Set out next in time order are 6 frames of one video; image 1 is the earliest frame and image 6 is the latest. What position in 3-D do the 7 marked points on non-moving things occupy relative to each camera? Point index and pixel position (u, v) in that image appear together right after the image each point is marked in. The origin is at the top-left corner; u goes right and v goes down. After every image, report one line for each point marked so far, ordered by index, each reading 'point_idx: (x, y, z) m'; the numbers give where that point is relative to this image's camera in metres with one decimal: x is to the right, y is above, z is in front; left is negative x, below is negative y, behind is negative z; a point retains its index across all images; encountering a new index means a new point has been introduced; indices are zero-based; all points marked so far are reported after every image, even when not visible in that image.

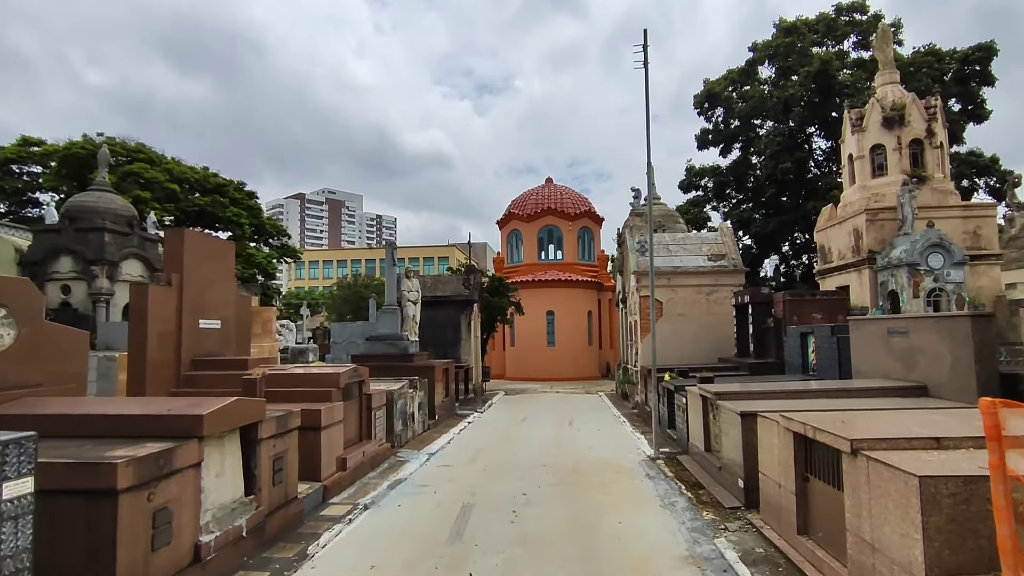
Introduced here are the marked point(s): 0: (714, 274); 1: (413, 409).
0: (+5.3, +0.4, +16.3) m
1: (-1.9, -2.3, +11.6) m
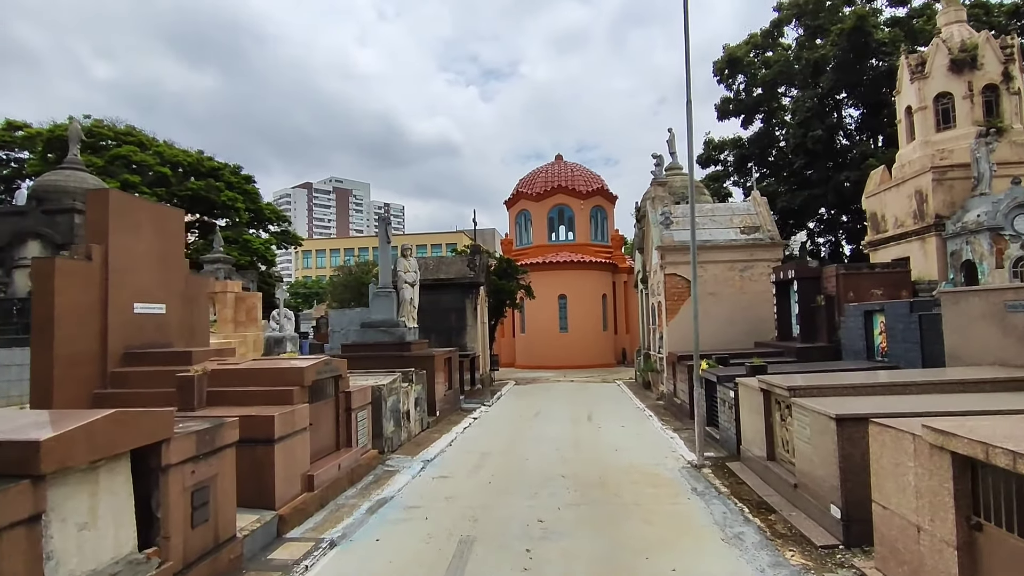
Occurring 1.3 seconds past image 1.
0: (+5.5, +0.9, +14.5) m
1: (-1.7, -1.9, +10.0) m
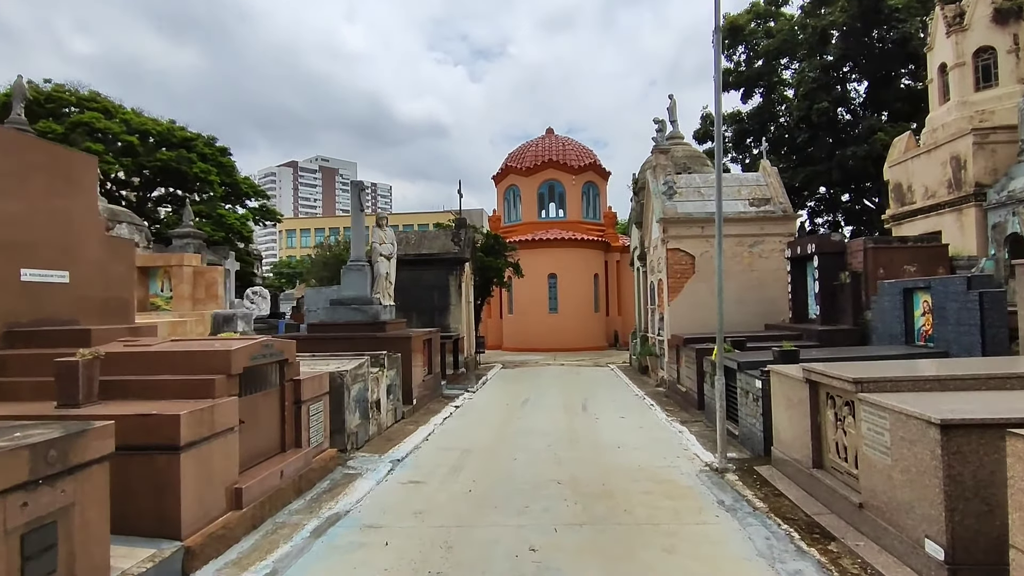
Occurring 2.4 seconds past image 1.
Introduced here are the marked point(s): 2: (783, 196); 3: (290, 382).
0: (+5.2, +1.4, +13.2) m
1: (-1.9, -1.5, +8.7) m
2: (+5.9, +2.0, +13.7) m
3: (-2.1, -0.9, +5.9) m
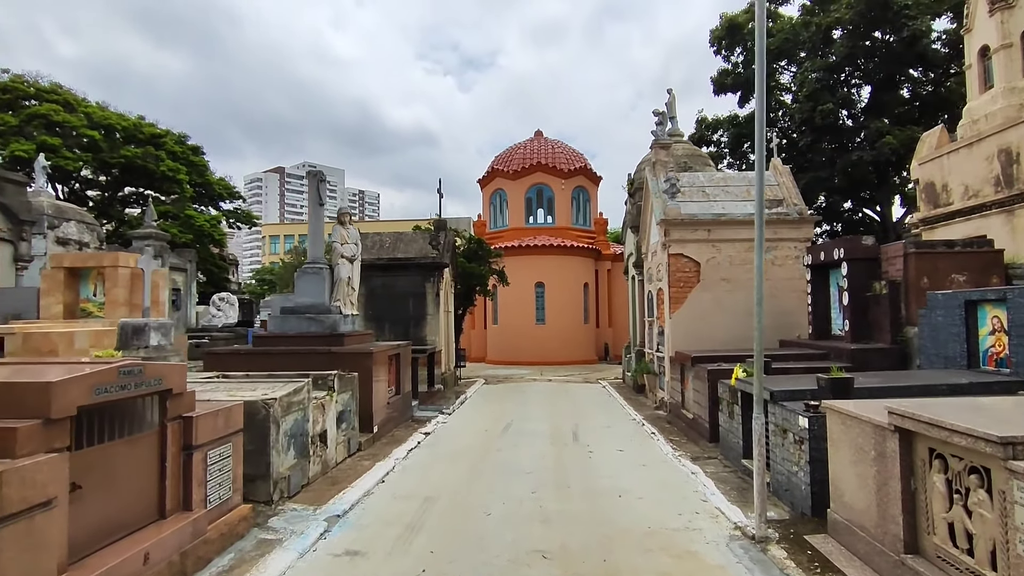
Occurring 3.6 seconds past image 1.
0: (+4.9, +1.2, +11.7) m
1: (-2.1, -1.6, +7.0) m
2: (+5.6, +1.8, +12.2) m
3: (-2.3, -0.9, +4.3) m
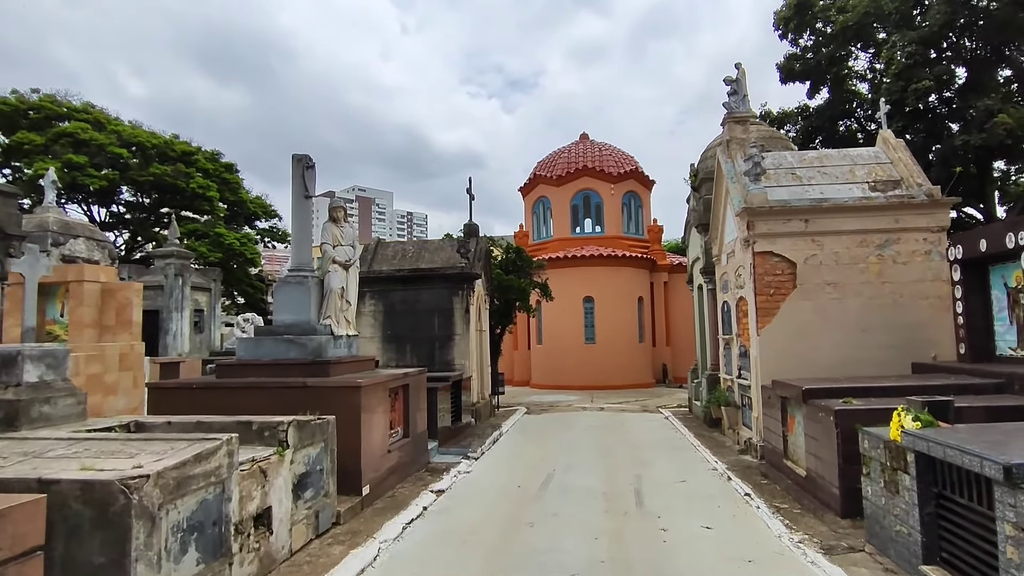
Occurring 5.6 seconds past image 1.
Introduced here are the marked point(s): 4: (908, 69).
0: (+5.4, +1.1, +9.0) m
1: (-1.9, -1.6, +4.7) m
2: (+6.2, +1.7, +9.4) m
3: (-2.3, -0.9, +2.0) m
4: (+12.3, +6.8, +19.4) m
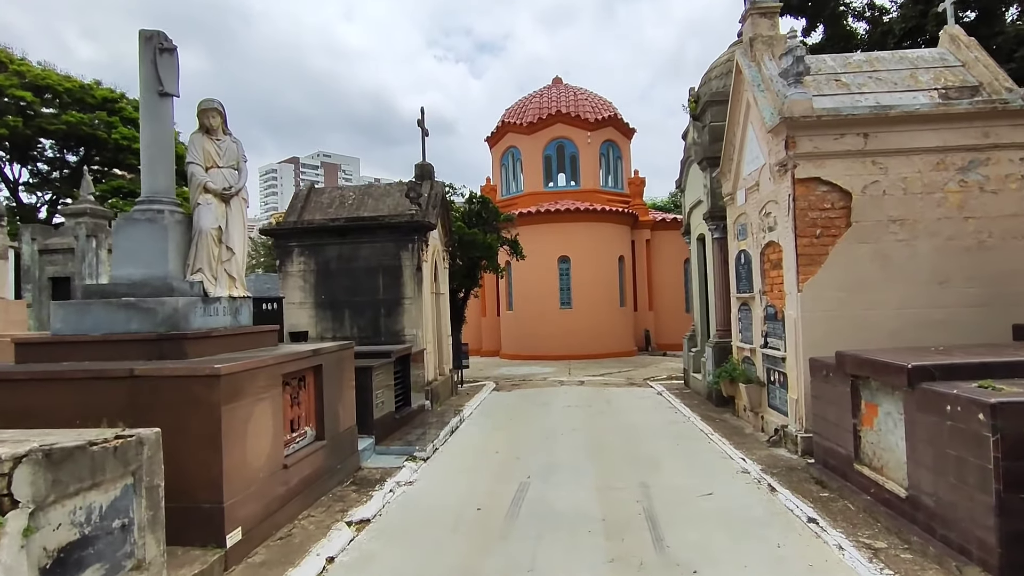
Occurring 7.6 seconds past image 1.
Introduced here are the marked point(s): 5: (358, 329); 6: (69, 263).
0: (+5.0, +1.8, +6.7) m
1: (-2.1, -1.3, +2.2) m
2: (+5.7, +2.4, +7.1) m
3: (-2.4, -0.7, -0.5) m
4: (+11.3, +8.1, +17.1) m
5: (-2.7, -0.7, +11.0) m
6: (-13.8, +0.8, +19.4) m
